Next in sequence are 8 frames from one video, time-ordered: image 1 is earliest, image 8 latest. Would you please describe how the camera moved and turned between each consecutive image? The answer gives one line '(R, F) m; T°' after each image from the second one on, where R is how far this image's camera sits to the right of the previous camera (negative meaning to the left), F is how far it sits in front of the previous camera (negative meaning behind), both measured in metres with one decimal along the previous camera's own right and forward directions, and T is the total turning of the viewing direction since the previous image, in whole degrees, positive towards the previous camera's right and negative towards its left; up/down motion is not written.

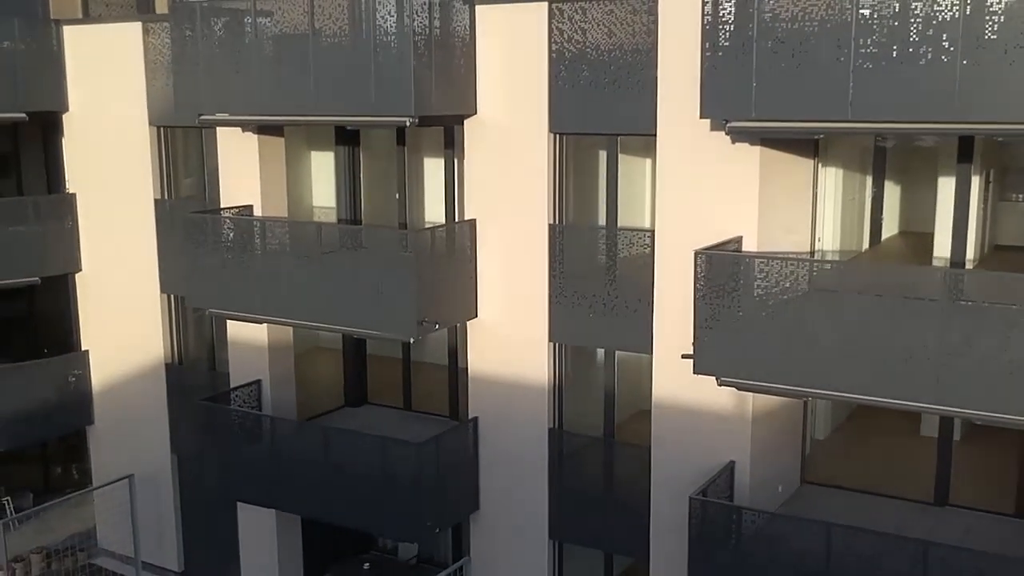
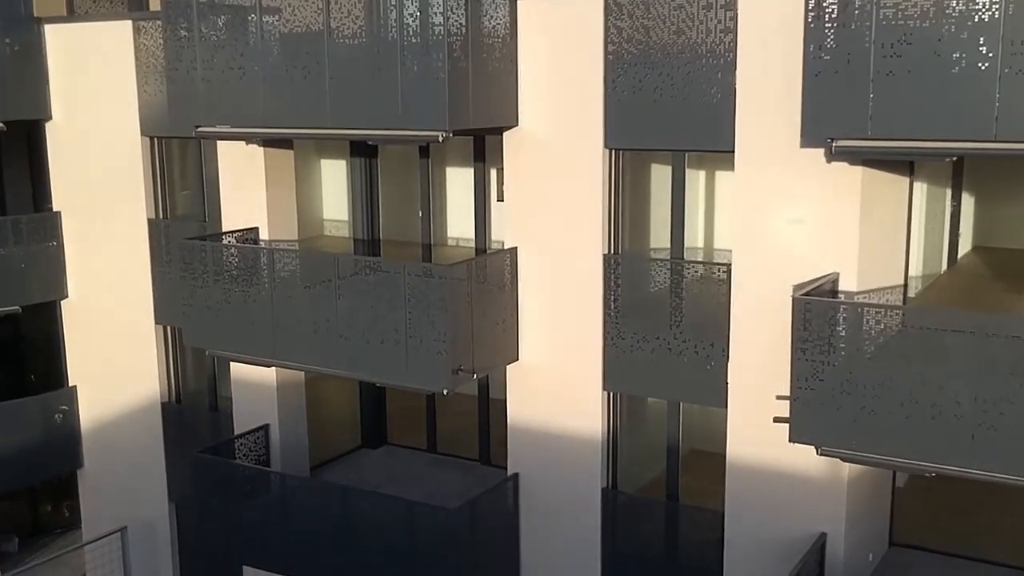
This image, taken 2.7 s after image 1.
(-0.4, +1.7) m; 0°
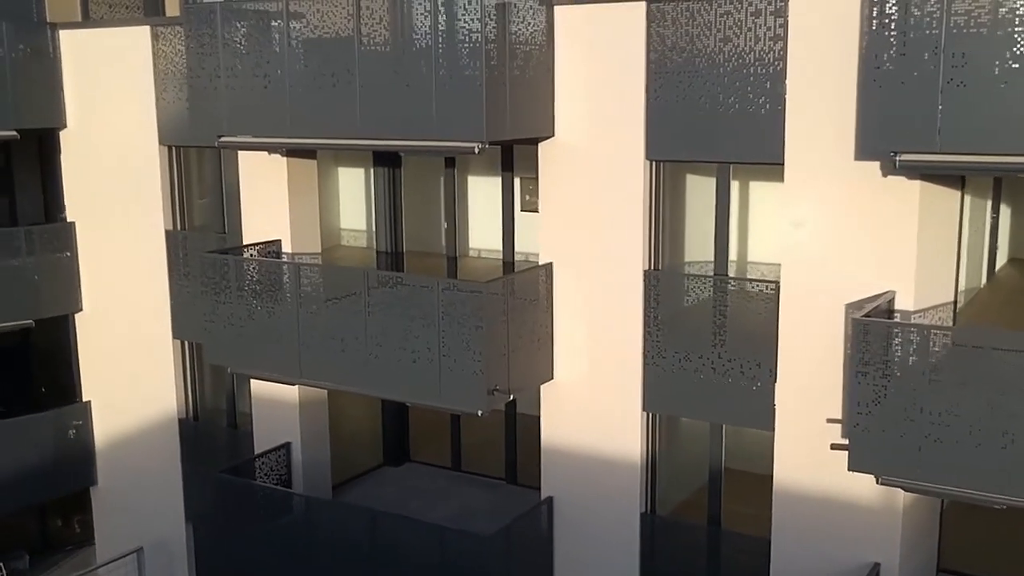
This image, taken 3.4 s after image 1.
(-0.3, +0.4) m; 0°
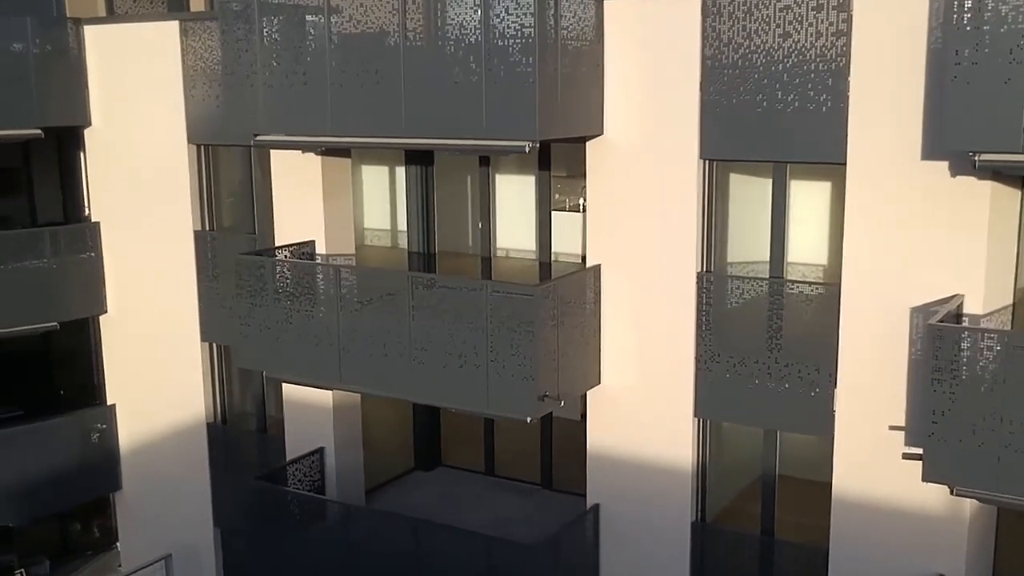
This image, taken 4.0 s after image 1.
(-0.4, +0.3) m; 0°
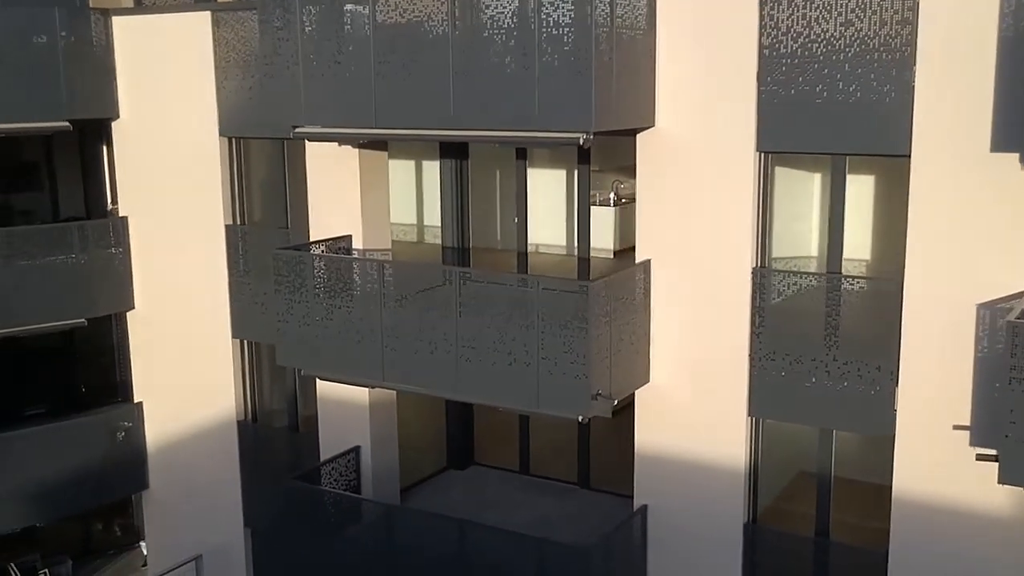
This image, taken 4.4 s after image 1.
(-0.4, +0.2) m; 0°
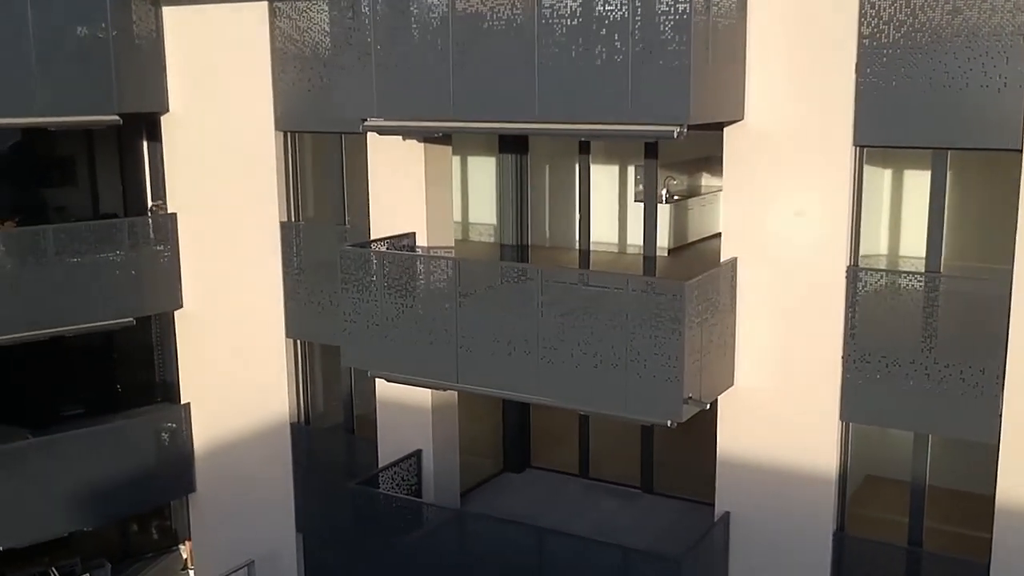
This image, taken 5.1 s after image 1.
(-0.7, +0.4) m; 0°
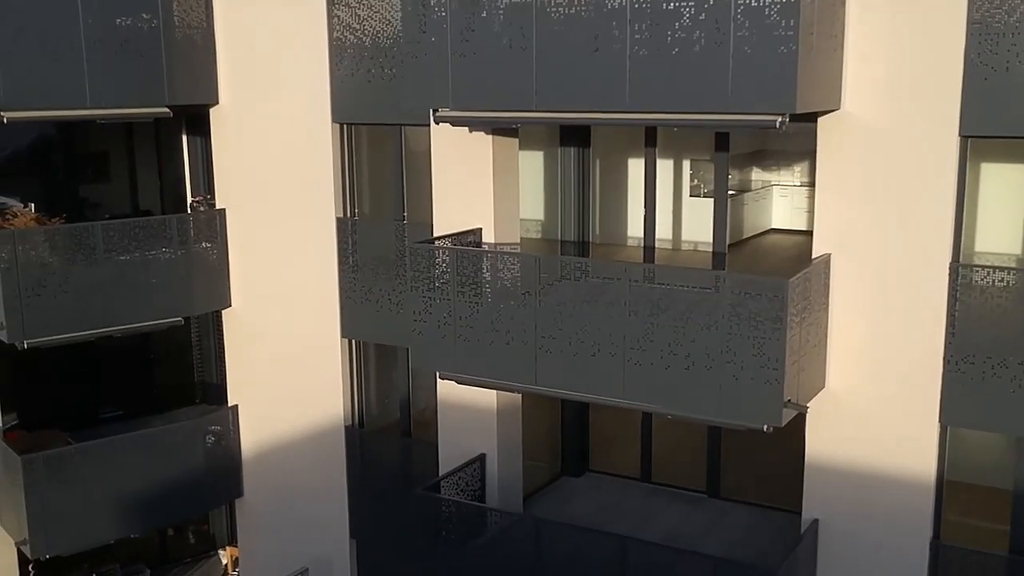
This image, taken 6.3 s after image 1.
(-0.7, +0.4) m; 0°
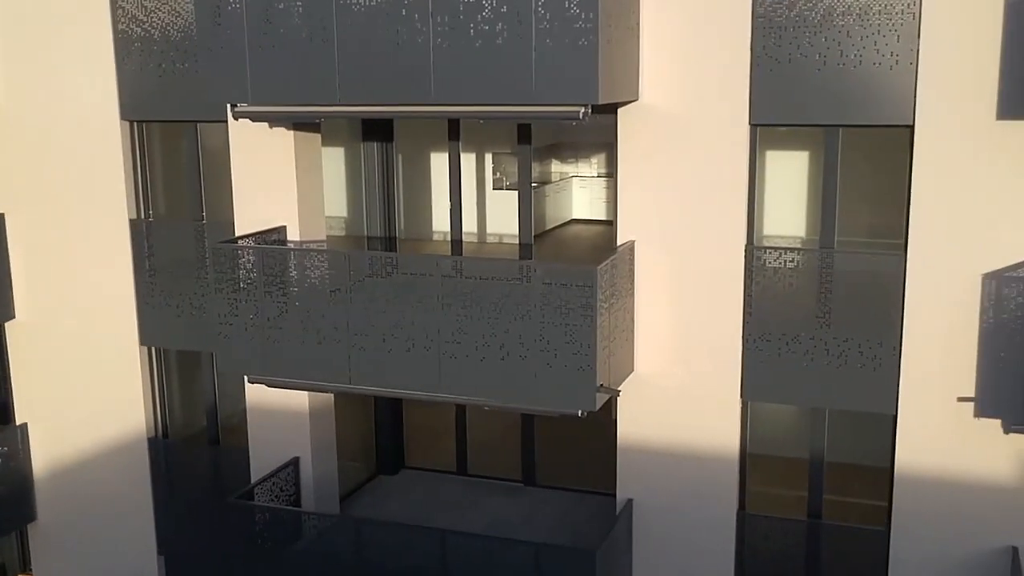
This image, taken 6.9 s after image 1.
(-0.1, +0.1) m; +10°
